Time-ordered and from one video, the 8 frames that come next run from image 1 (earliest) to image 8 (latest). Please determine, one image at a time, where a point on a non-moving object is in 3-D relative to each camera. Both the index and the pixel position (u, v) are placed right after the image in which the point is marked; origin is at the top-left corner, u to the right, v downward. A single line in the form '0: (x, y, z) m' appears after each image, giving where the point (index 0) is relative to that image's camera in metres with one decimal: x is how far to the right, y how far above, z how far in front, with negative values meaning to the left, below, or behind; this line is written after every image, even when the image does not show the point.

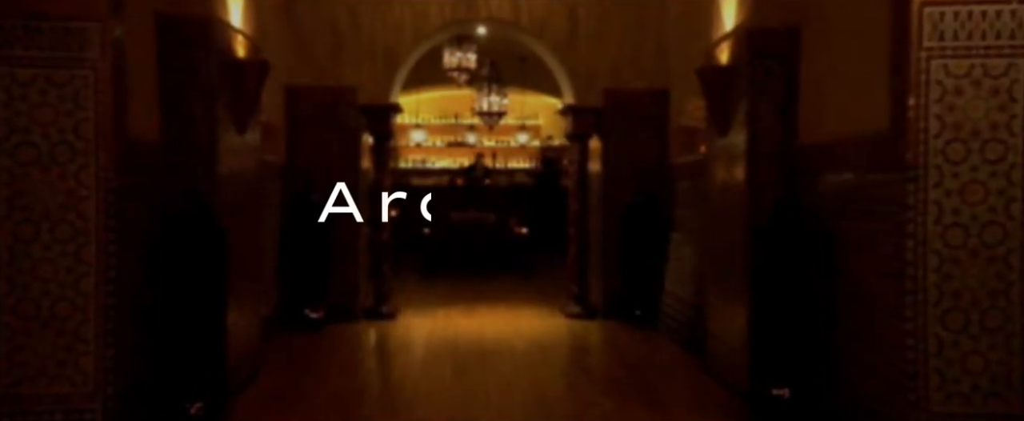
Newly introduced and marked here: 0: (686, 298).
0: (+1.4, -0.7, +5.7) m
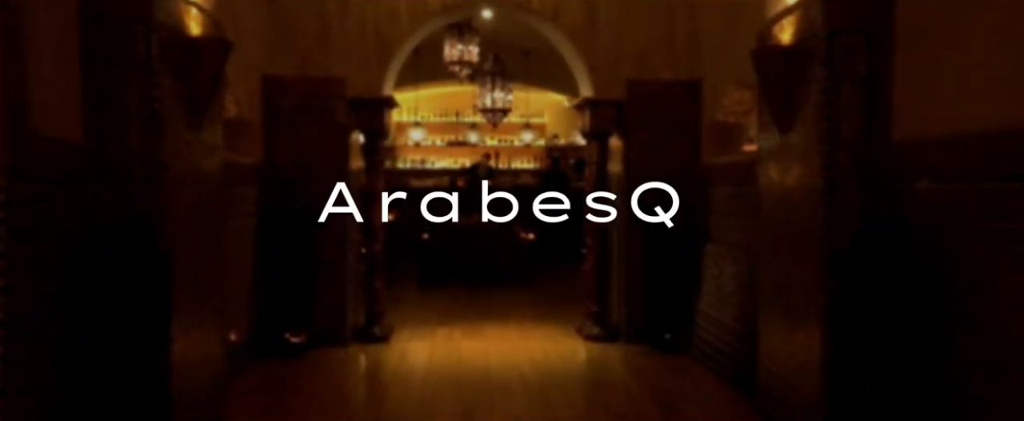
0: (+1.5, -0.8, +4.8) m
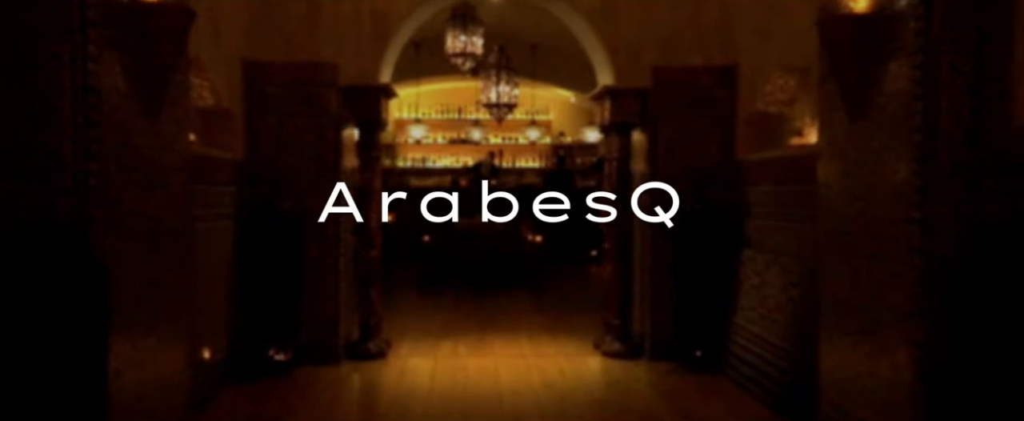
0: (+1.6, -0.8, +4.2) m
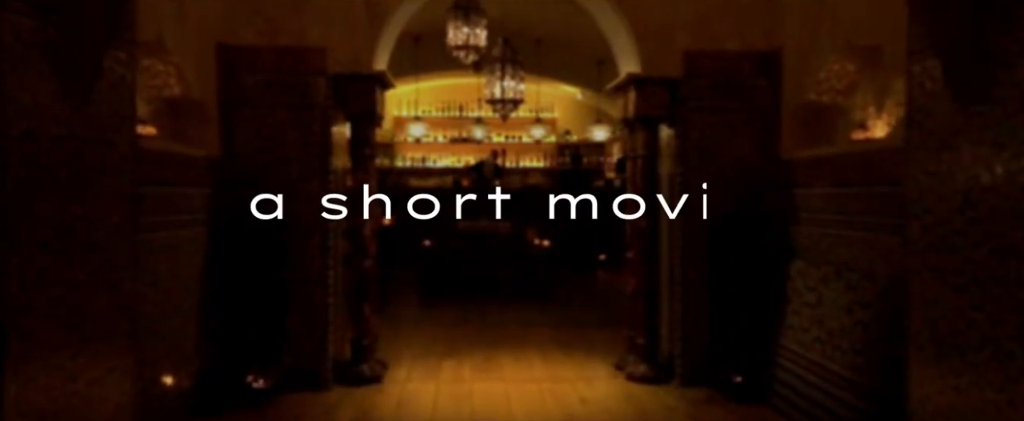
0: (+1.7, -0.8, +3.6) m
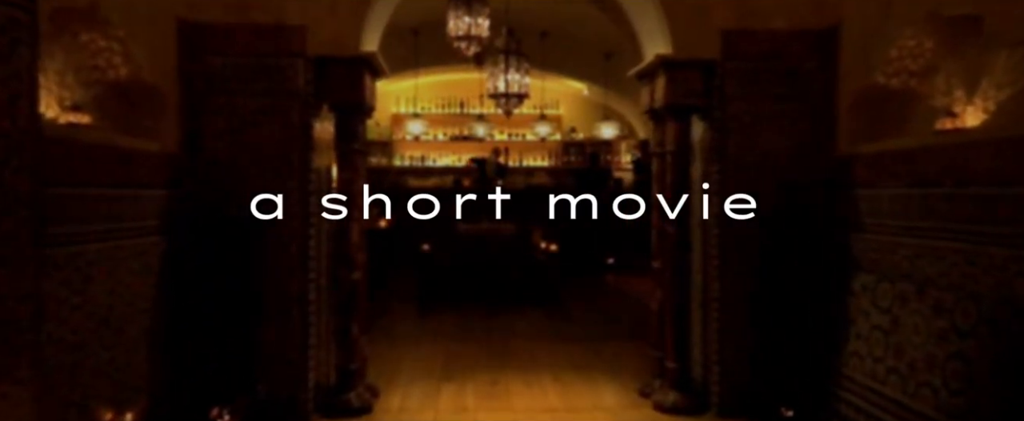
0: (+1.7, -0.8, +2.9) m
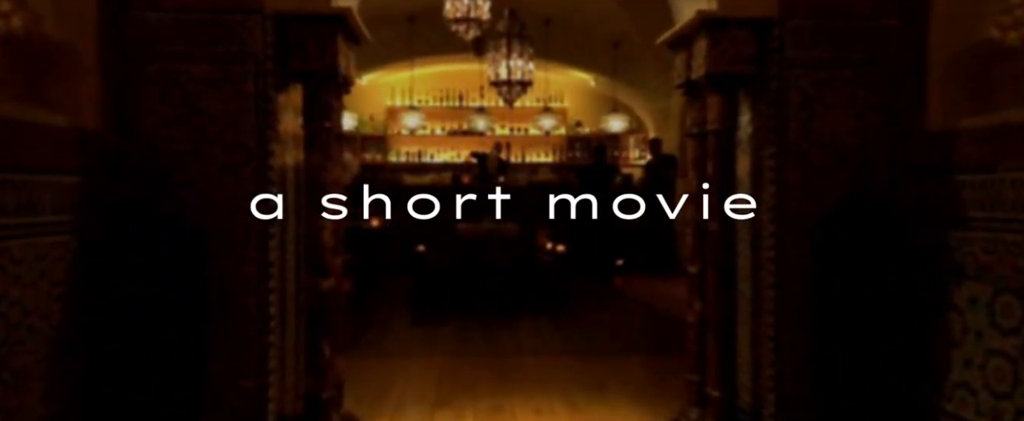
0: (+1.8, -0.8, +2.2) m
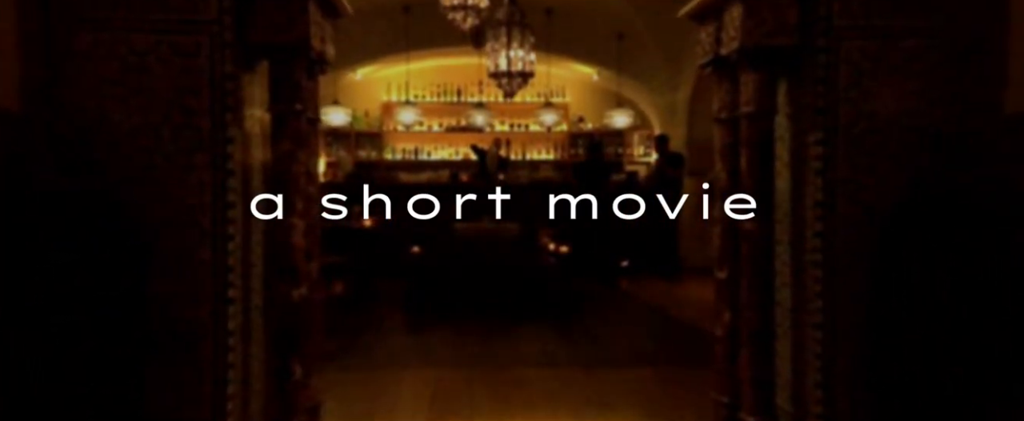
0: (+1.8, -0.8, +1.7) m
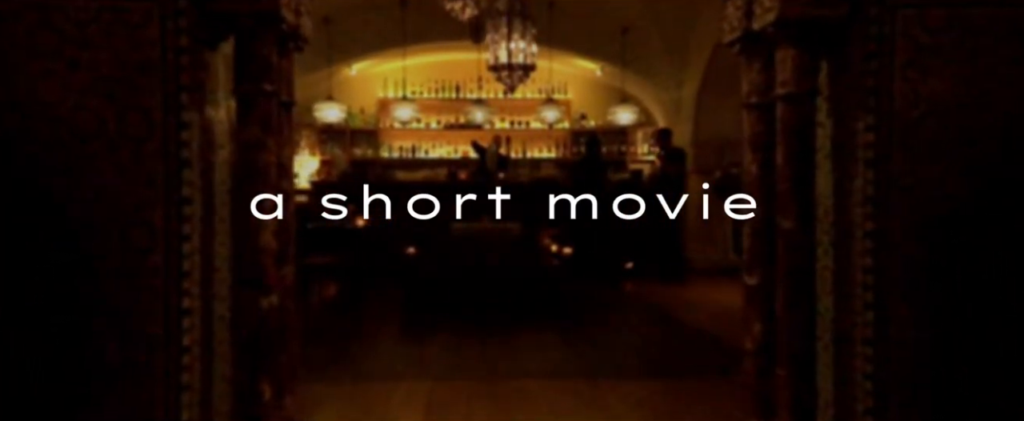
0: (+1.8, -0.8, +1.3) m
